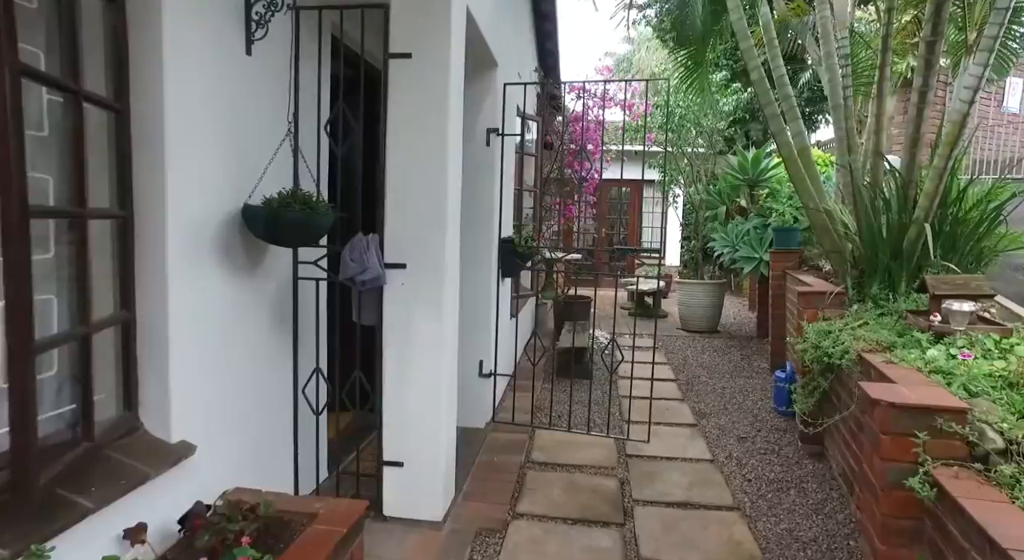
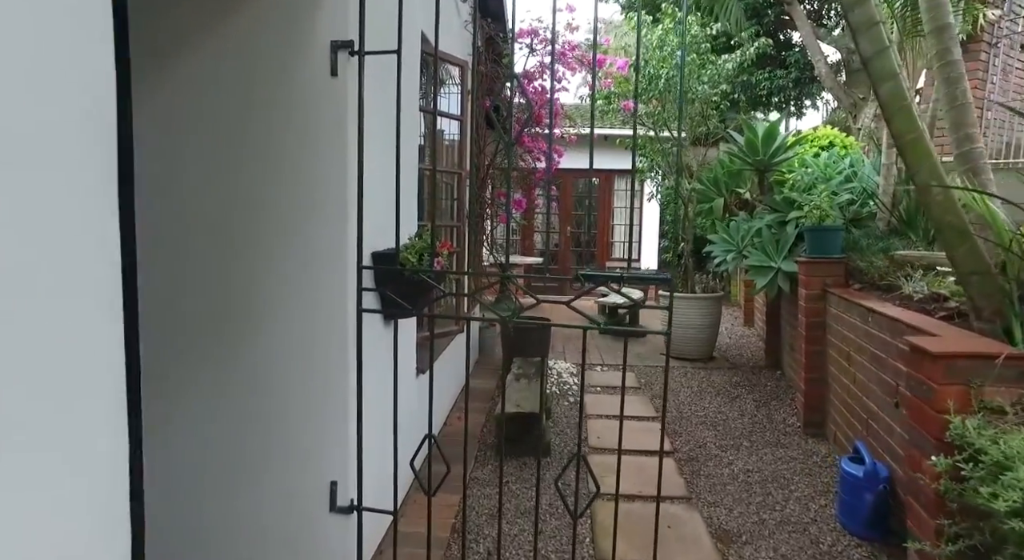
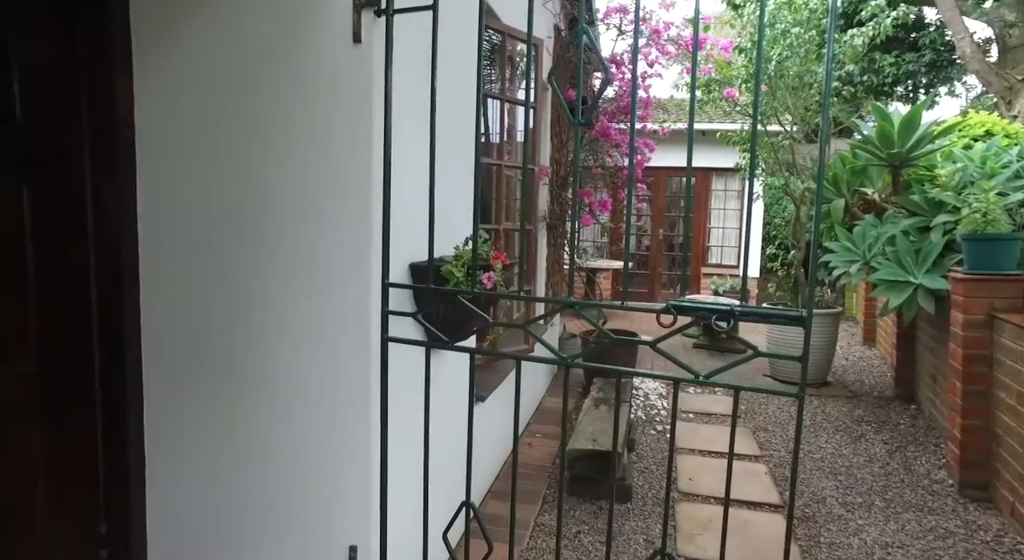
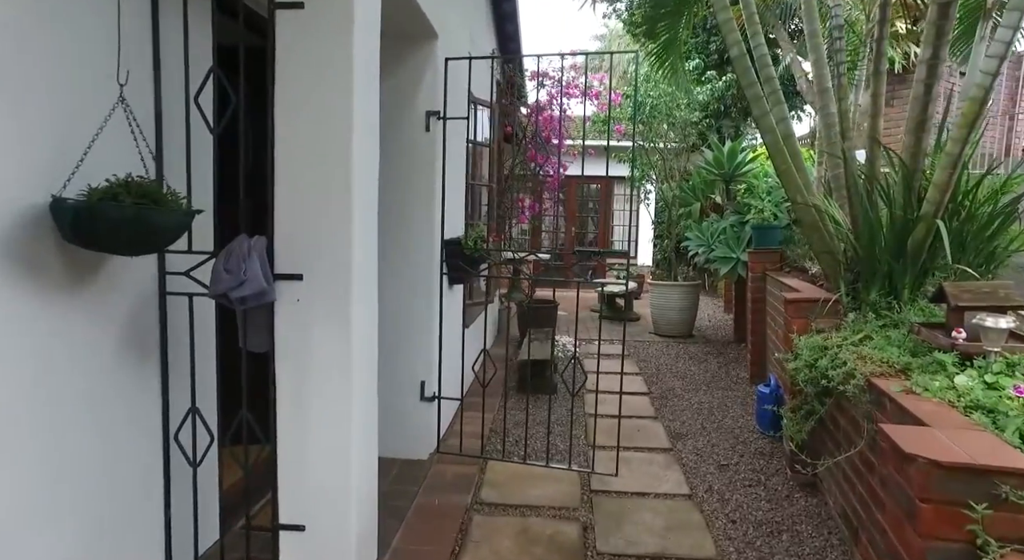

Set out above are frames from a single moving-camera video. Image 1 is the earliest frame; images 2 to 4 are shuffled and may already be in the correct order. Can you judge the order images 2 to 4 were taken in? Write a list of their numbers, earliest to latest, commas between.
4, 2, 3
